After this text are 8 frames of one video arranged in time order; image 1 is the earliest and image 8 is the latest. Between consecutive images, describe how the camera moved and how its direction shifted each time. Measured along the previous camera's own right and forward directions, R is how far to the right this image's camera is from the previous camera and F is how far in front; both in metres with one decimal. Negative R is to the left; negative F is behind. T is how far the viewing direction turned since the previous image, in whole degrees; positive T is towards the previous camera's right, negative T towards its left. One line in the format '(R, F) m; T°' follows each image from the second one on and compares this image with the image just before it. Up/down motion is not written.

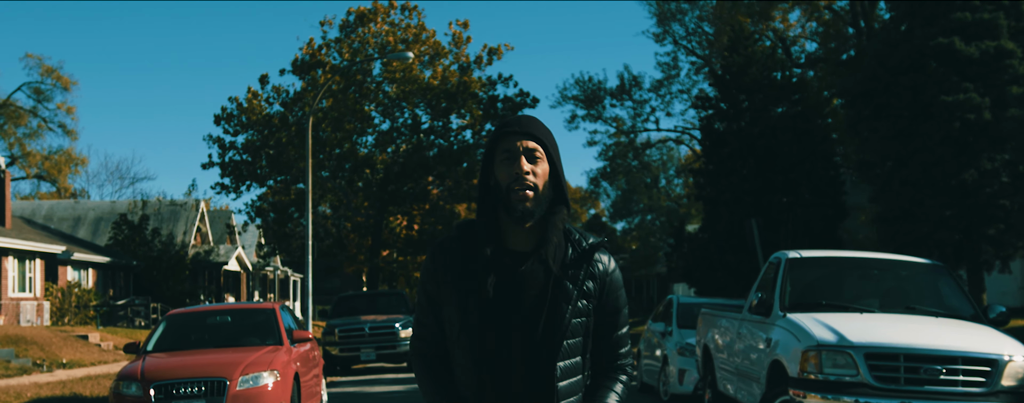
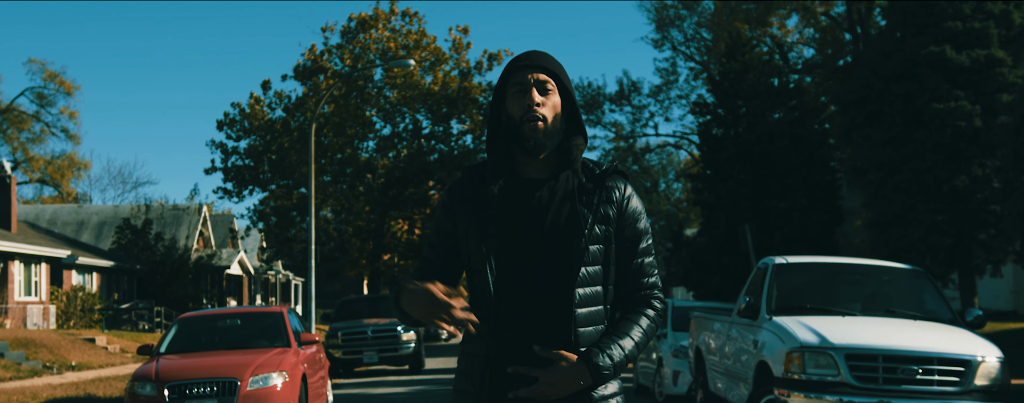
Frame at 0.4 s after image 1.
(0.0, -0.4) m; 0°
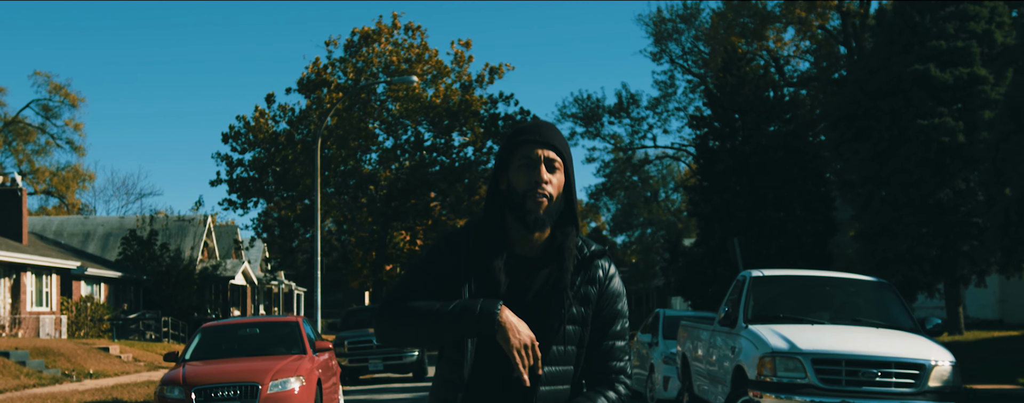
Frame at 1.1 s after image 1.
(0.0, -0.9) m; 0°
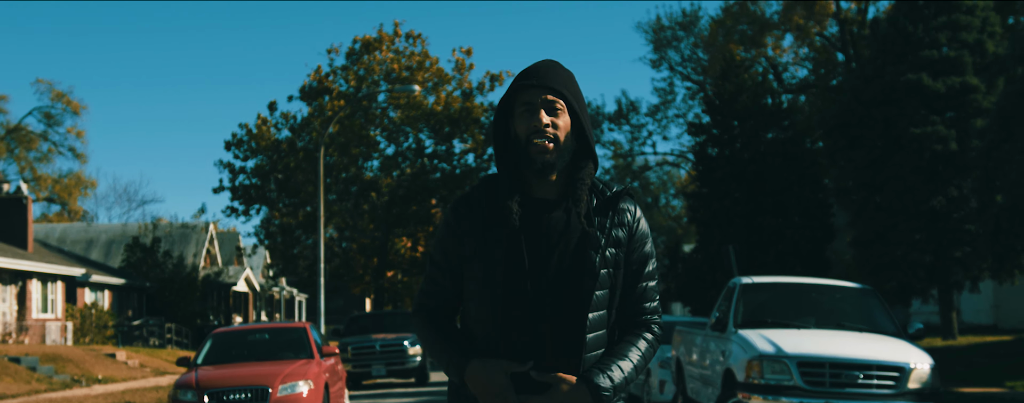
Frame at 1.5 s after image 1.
(0.0, -0.4) m; 0°
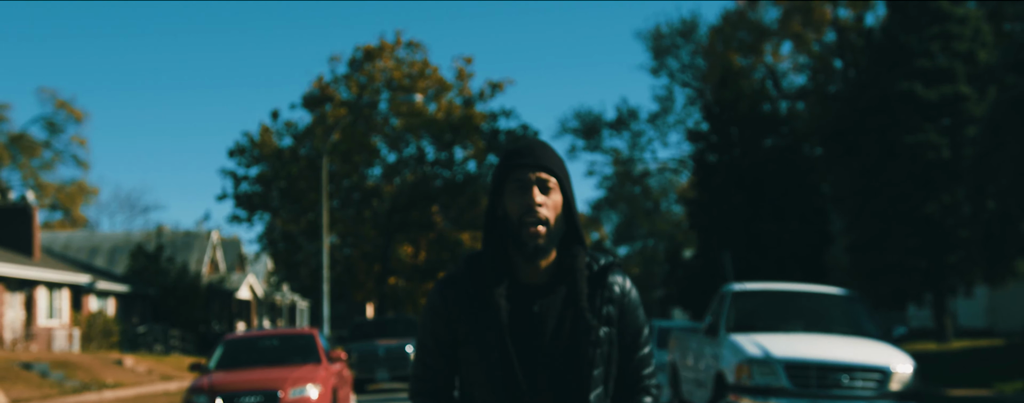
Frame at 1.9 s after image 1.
(0.0, -0.4) m; 0°
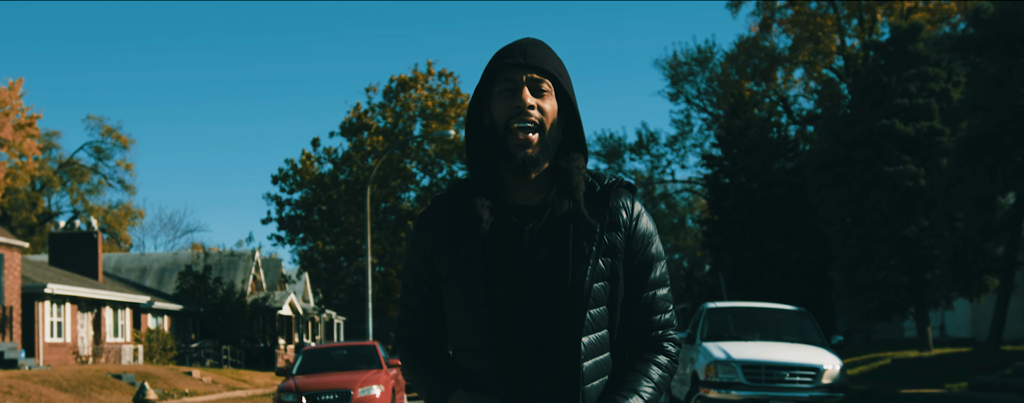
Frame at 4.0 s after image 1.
(+0.1, -3.2) m; -2°
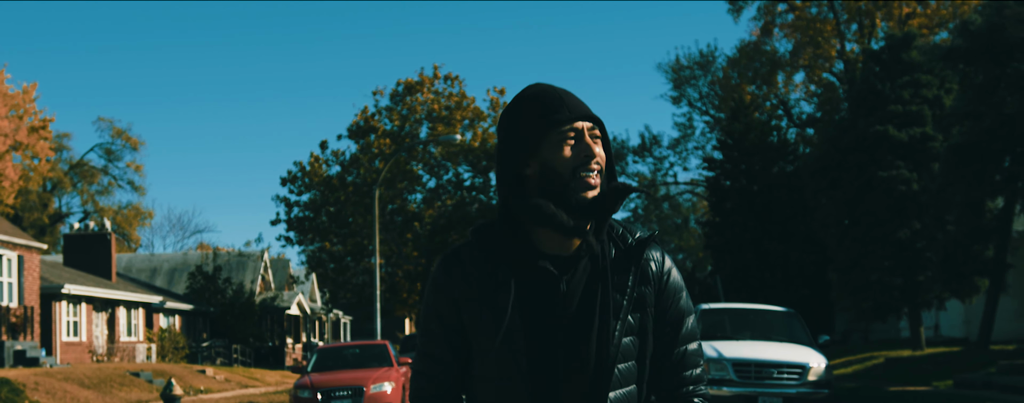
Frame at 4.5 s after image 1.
(0.0, -0.9) m; 0°
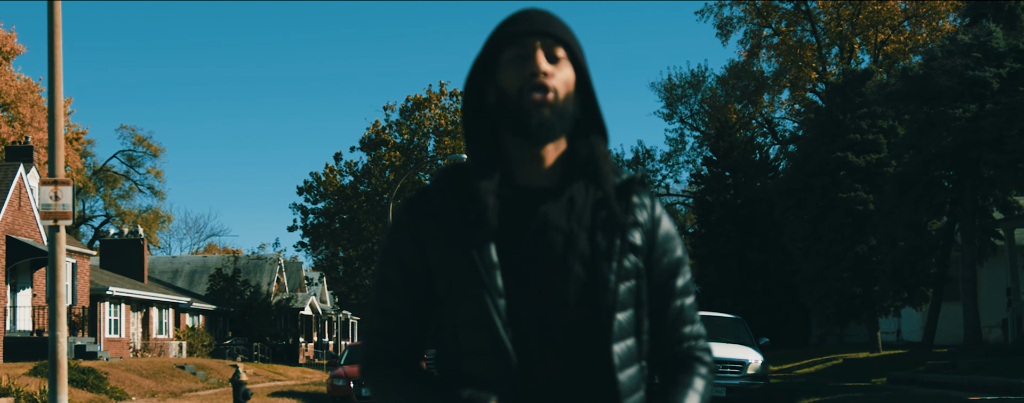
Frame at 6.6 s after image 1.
(+0.1, -3.6) m; 0°
